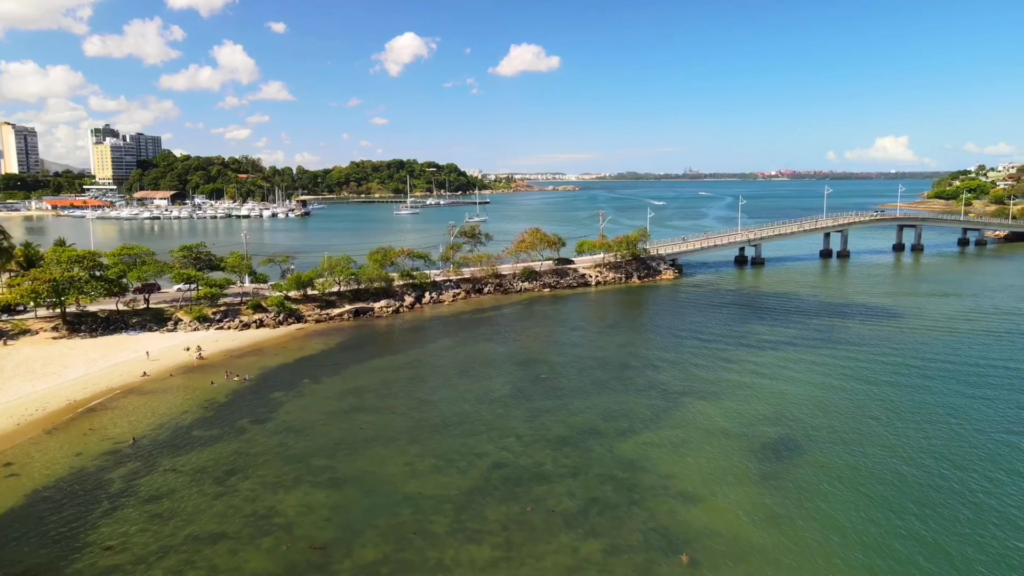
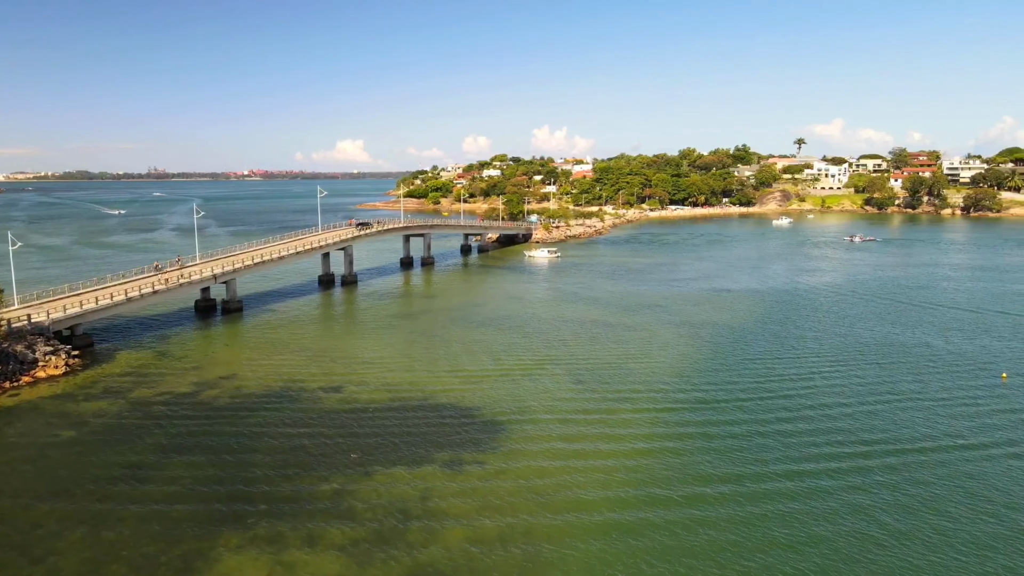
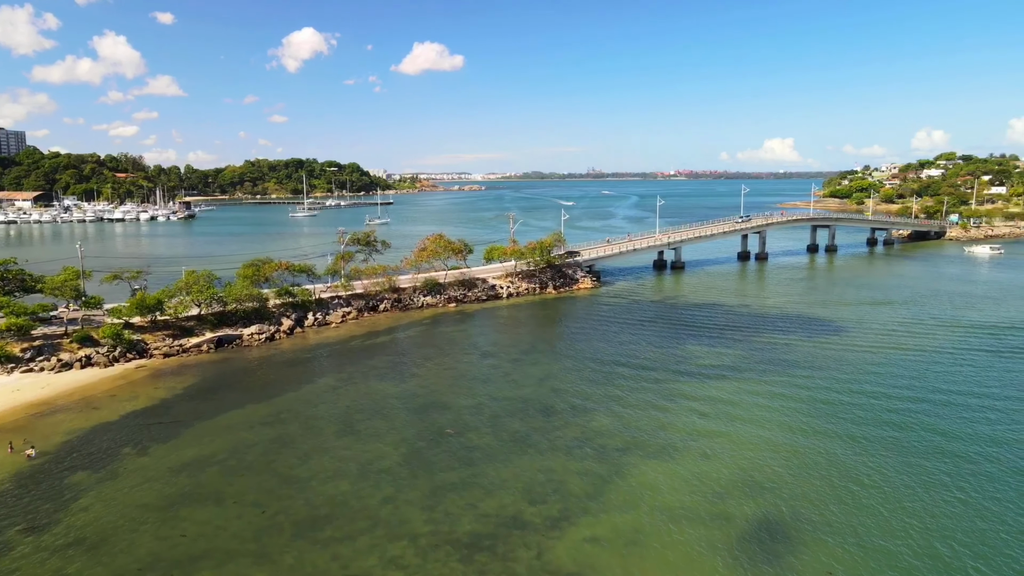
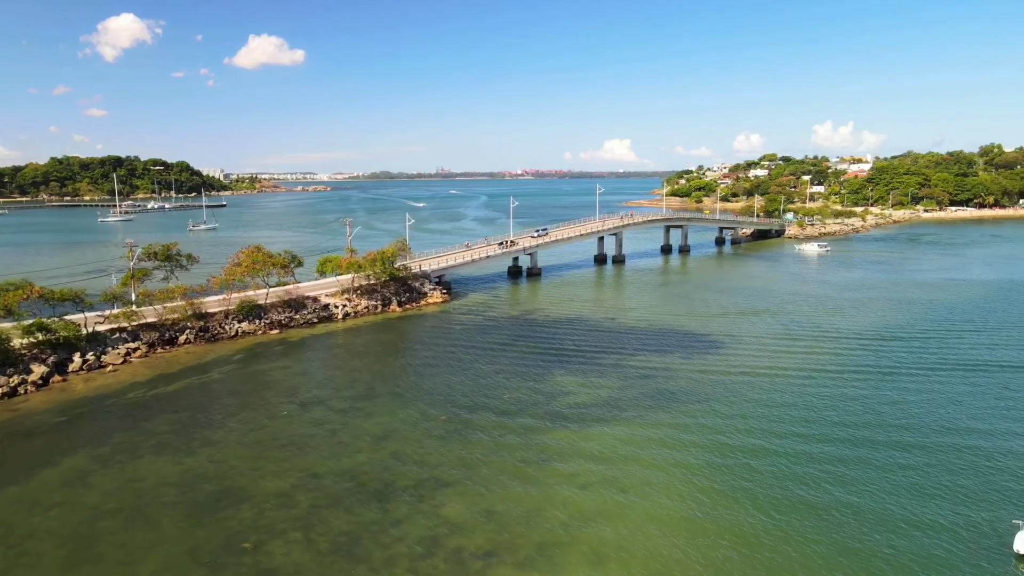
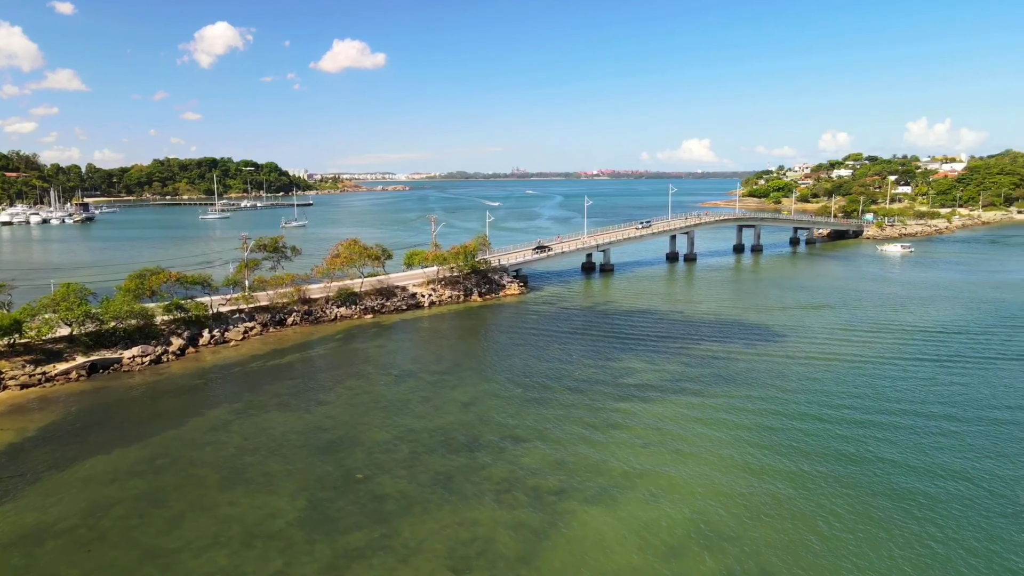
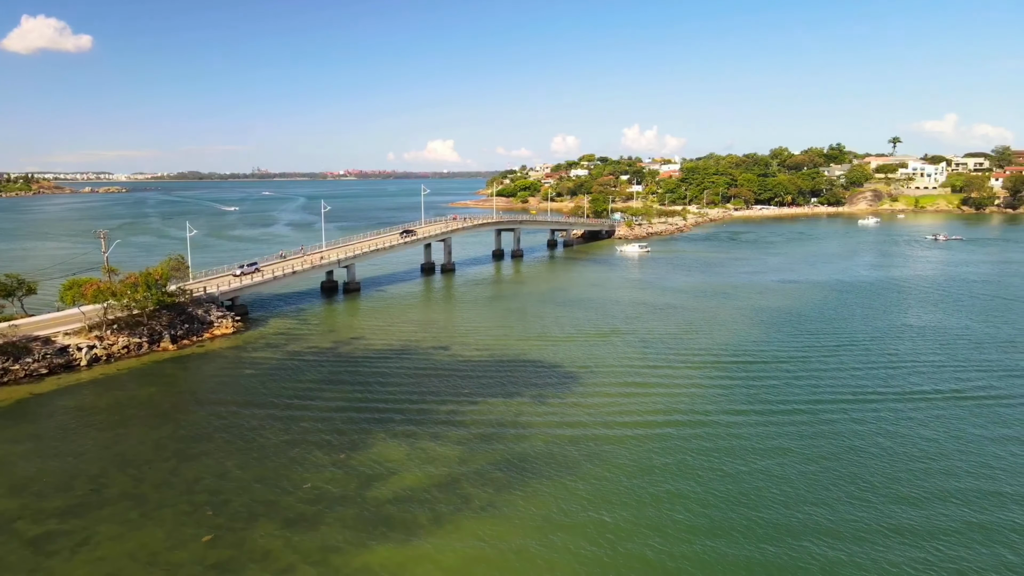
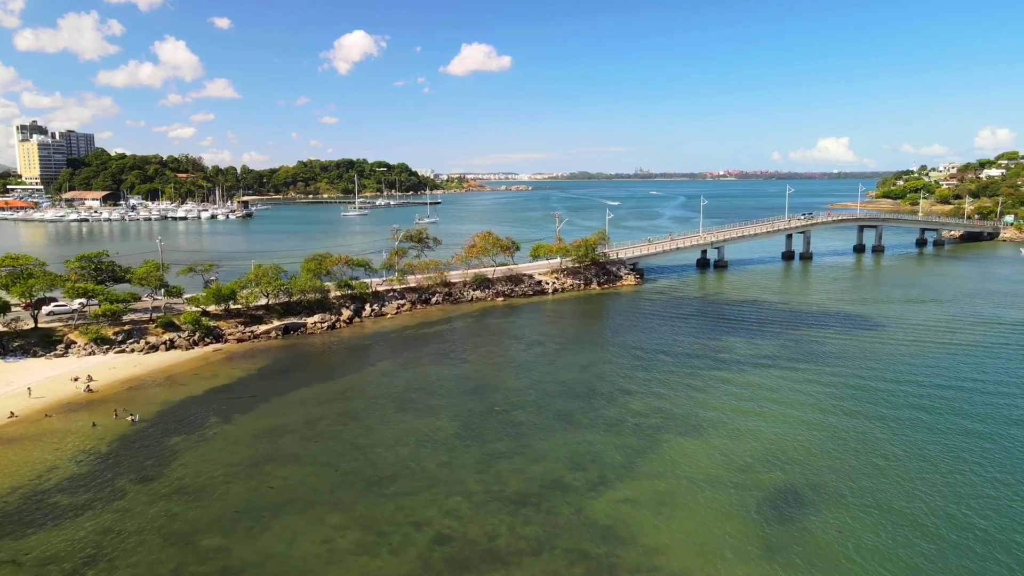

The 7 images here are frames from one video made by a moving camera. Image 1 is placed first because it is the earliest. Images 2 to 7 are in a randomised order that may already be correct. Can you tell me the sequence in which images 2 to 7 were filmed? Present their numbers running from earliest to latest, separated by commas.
7, 3, 5, 4, 6, 2
